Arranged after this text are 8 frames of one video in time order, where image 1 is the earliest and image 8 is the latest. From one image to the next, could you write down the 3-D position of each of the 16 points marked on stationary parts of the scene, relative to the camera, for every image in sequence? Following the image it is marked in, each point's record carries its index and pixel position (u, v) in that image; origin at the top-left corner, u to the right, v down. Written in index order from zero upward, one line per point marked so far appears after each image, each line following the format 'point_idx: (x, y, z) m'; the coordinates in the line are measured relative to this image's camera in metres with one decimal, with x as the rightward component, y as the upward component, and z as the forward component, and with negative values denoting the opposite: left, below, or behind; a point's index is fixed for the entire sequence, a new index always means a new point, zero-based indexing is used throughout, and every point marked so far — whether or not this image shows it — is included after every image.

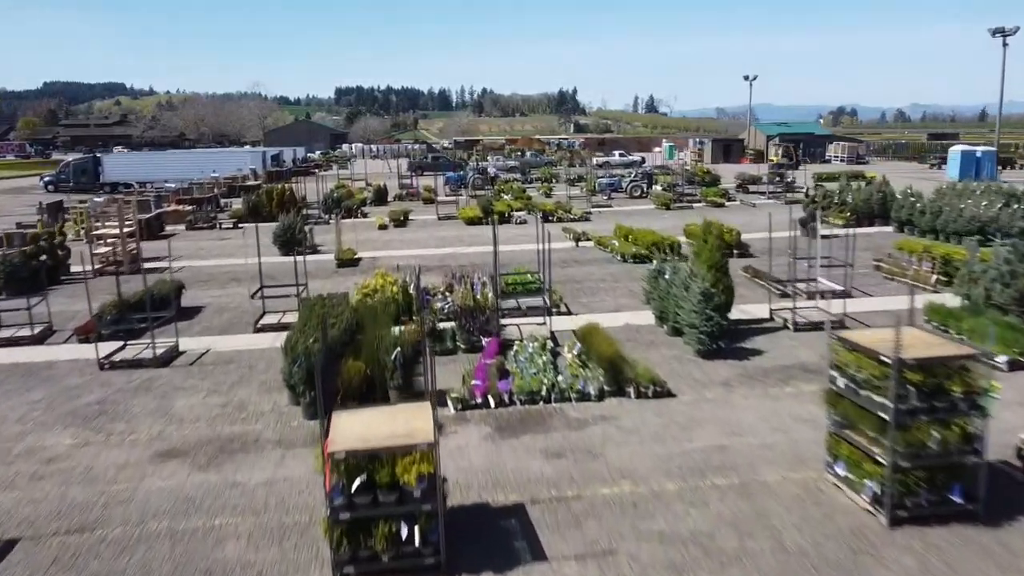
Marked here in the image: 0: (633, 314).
0: (+2.3, -0.5, +15.7) m
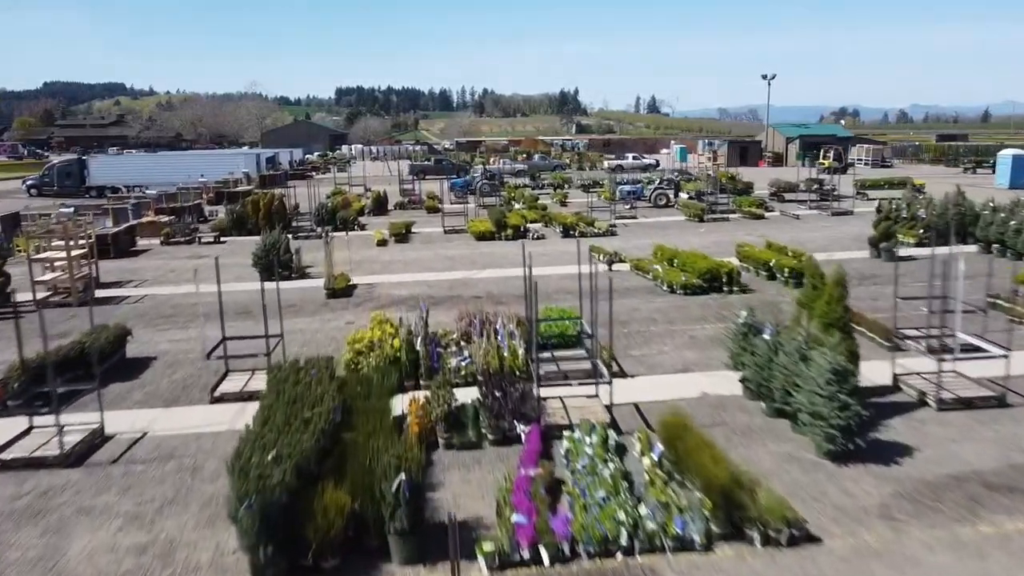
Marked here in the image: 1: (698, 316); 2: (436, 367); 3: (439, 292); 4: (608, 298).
0: (+2.8, -1.3, +12.0) m
1: (+3.5, -0.6, +15.9) m
2: (-1.1, -1.2, +12.1) m
3: (-1.7, -0.1, +19.2) m
4: (+2.1, -0.3, +17.7) m
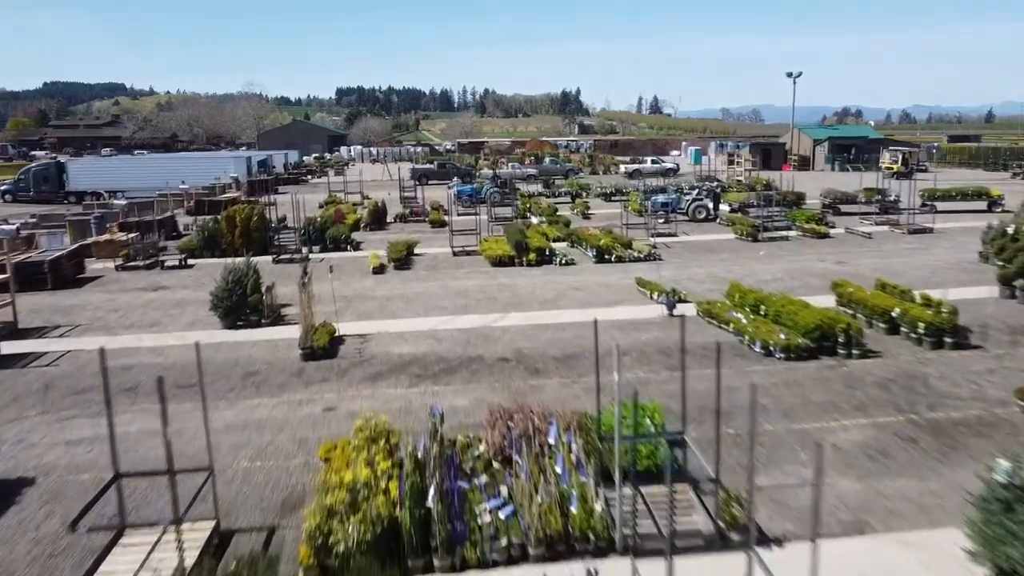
0: (+3.5, -2.3, +7.3) m
1: (+4.2, -1.6, +11.1) m
2: (-0.5, -2.2, +7.4) m
3: (-1.0, -1.1, +14.4) m
4: (+2.7, -1.3, +13.0) m
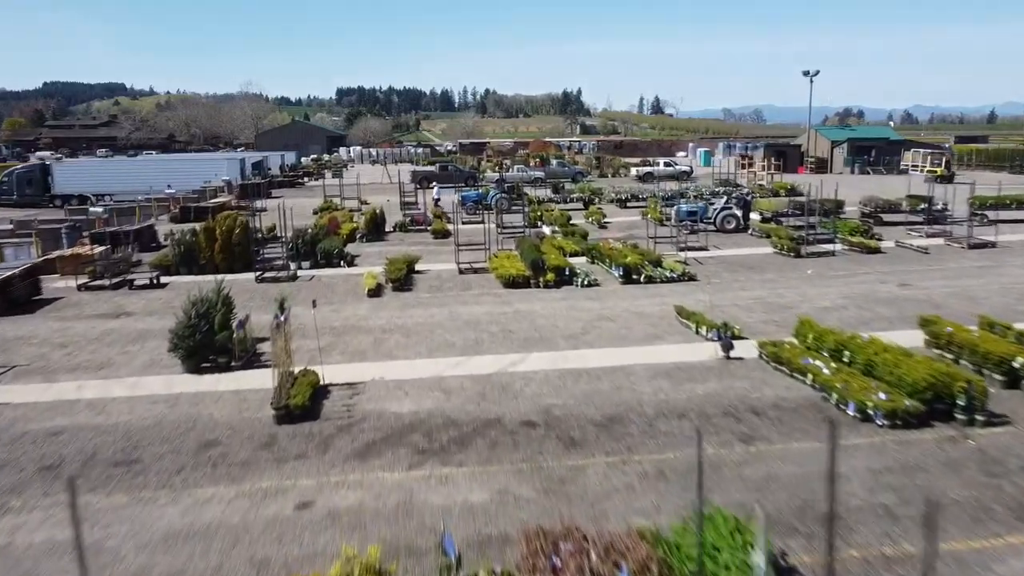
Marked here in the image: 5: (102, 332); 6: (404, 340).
0: (+3.8, -2.9, +4.4) m
1: (+4.5, -2.2, +8.3) m
2: (-0.1, -2.8, +4.5) m
3: (-0.7, -1.7, +11.6) m
4: (+3.1, -1.9, +10.1) m
5: (-8.6, -0.9, +17.3) m
6: (-2.0, -1.0, +15.7) m
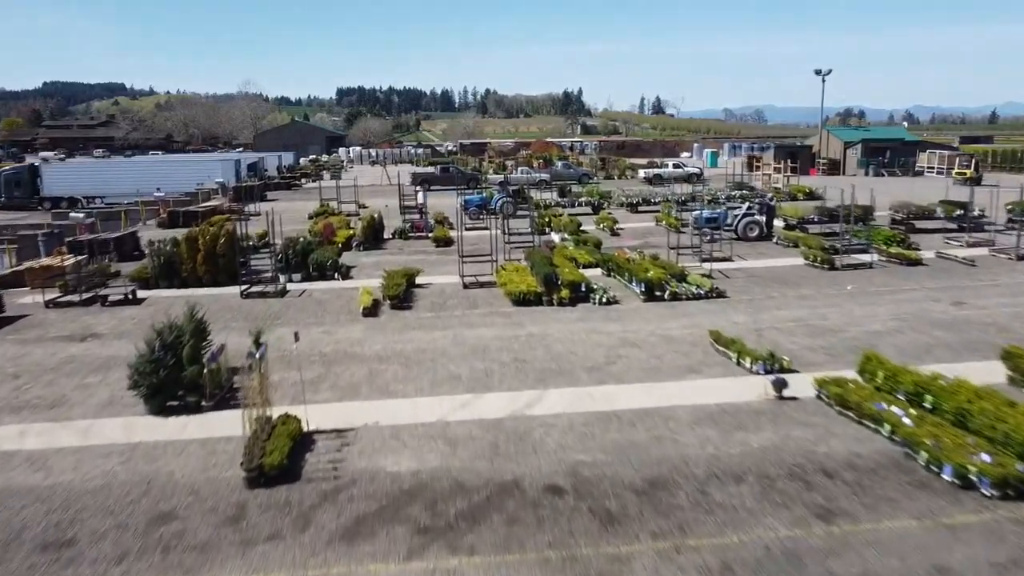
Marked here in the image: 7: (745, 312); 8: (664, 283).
0: (+4.1, -3.3, +2.4) m
1: (+4.8, -2.6, +6.3) m
2: (+0.1, -3.1, +2.6) m
3: (-0.4, -2.1, +9.6) m
4: (+3.3, -2.3, +8.2) m
5: (-8.3, -1.3, +15.3) m
6: (-1.8, -1.4, +13.8) m
7: (+4.9, -0.5, +17.4) m
8: (+3.4, +0.1, +18.7) m
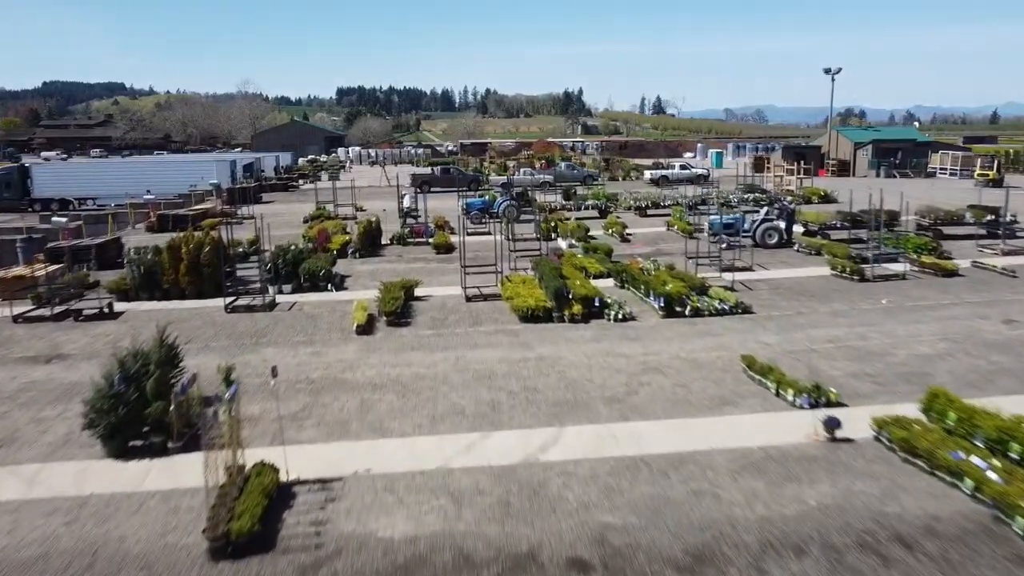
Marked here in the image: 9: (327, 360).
0: (+4.2, -3.6, +0.9) m
1: (+4.9, -2.9, +4.8) m
2: (+0.3, -3.5, +1.1) m
3: (-0.3, -2.4, +8.1) m
4: (+3.4, -2.6, +6.6) m
5: (-8.2, -1.6, +13.8) m
6: (-1.7, -1.7, +12.3) m
7: (+5.0, -0.8, +15.9) m
8: (+3.6, -0.2, +17.2) m
9: (-3.3, -1.2, +14.6) m
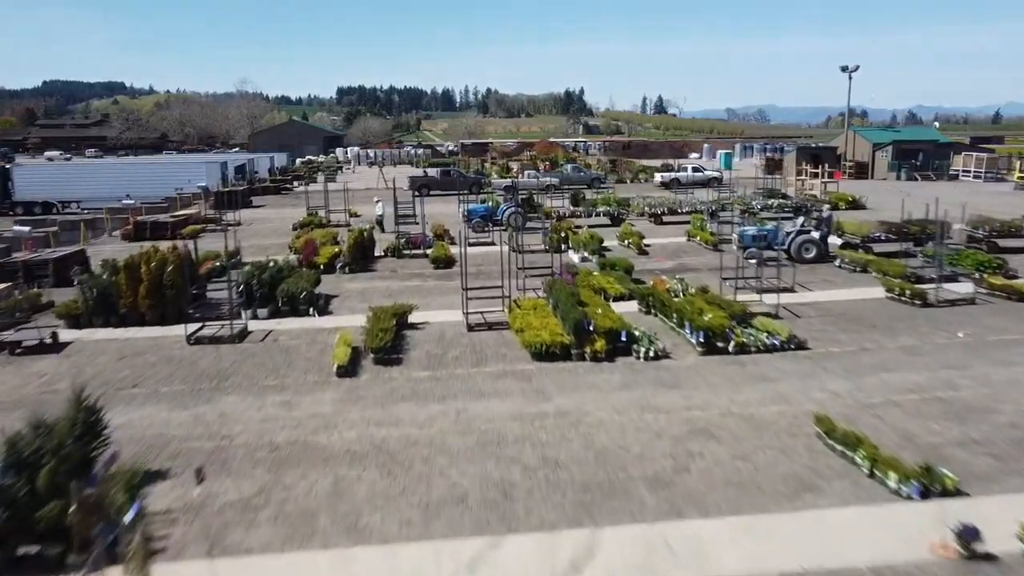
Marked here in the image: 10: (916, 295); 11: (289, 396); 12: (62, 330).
0: (+4.4, -4.1, -1.8) m
1: (+5.1, -3.4, +2.1) m
2: (+0.5, -4.0, -1.6) m
3: (-0.1, -2.9, +5.4) m
4: (+3.6, -3.1, +3.9) m
5: (-8.0, -2.2, +11.1) m
6: (-1.5, -2.2, +9.6) m
7: (+5.2, -1.4, +13.2) m
8: (+3.8, -0.8, +14.5) m
9: (-3.1, -1.8, +11.9) m
10: (+8.6, -0.1, +17.7) m
11: (-3.4, -1.7, +12.8) m
12: (-9.6, -0.9, +17.8) m
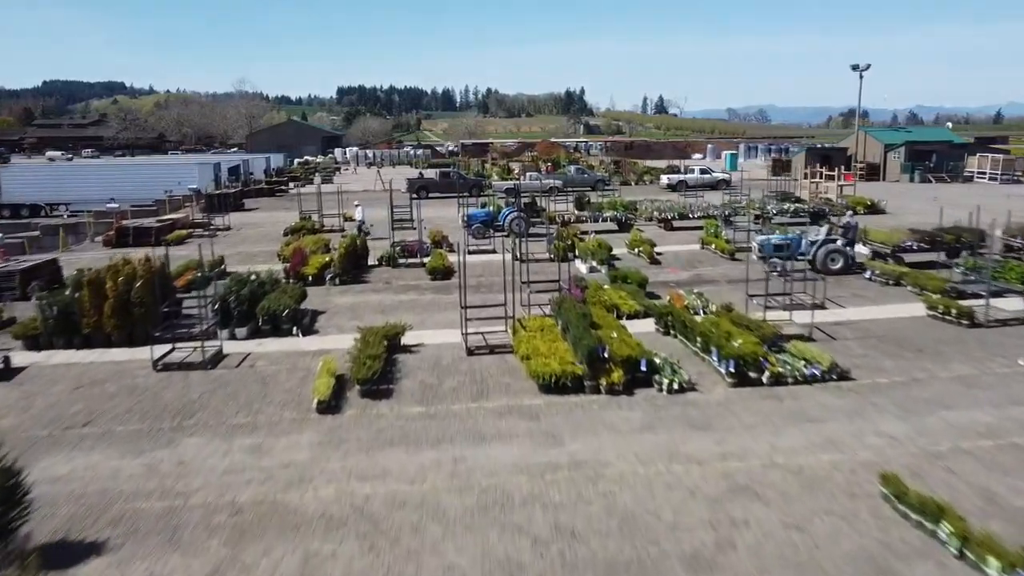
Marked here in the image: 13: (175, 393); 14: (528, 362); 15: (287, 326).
0: (+4.4, -4.5, -3.5) m
1: (+5.2, -3.8, +0.4) m
2: (+0.5, -4.4, -3.3) m
3: (0.0, -3.3, +3.7) m
4: (+3.7, -3.5, +2.2) m
5: (-7.9, -2.5, +9.4) m
6: (-1.4, -2.6, +7.9) m
7: (+5.3, -1.7, +11.5) m
8: (+3.8, -1.1, +12.8) m
9: (-3.0, -2.1, +10.2) m
10: (+8.7, -0.5, +16.0) m
11: (-3.4, -2.0, +11.1) m
12: (-9.6, -1.2, +16.1) m
13: (-5.4, -1.7, +13.4) m
14: (+0.3, -1.1, +13.3) m
15: (-4.6, -0.8, +16.9) m
